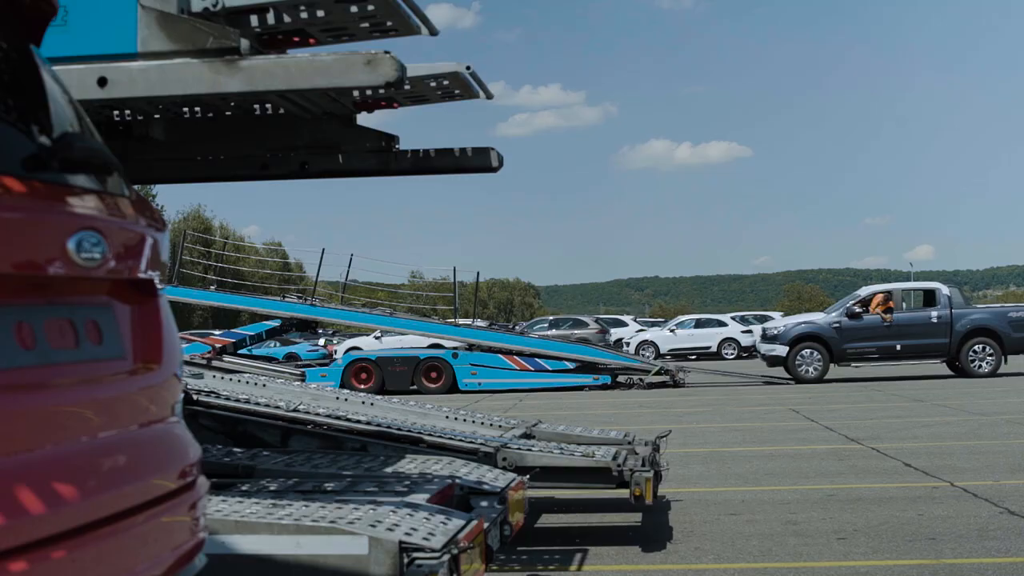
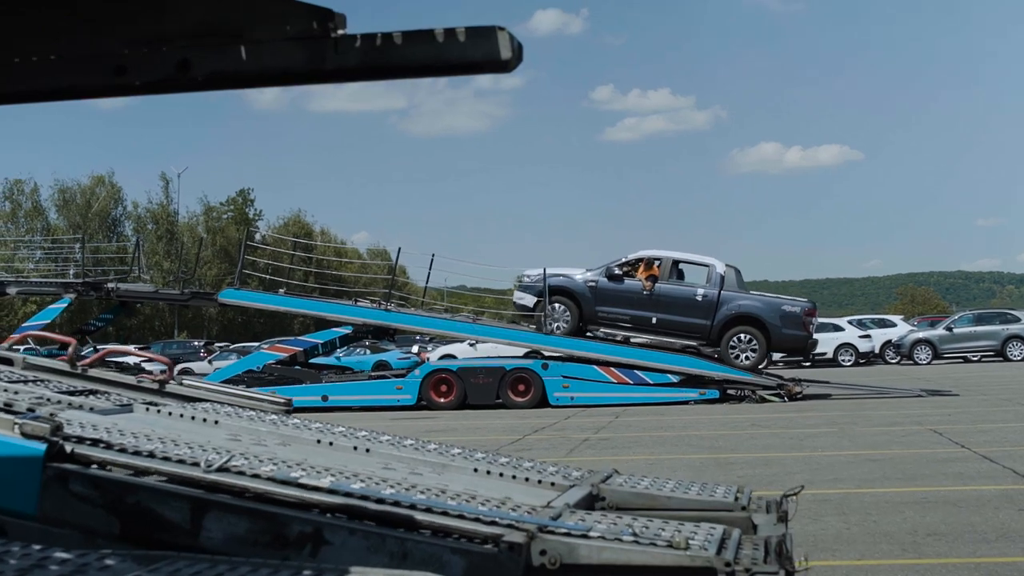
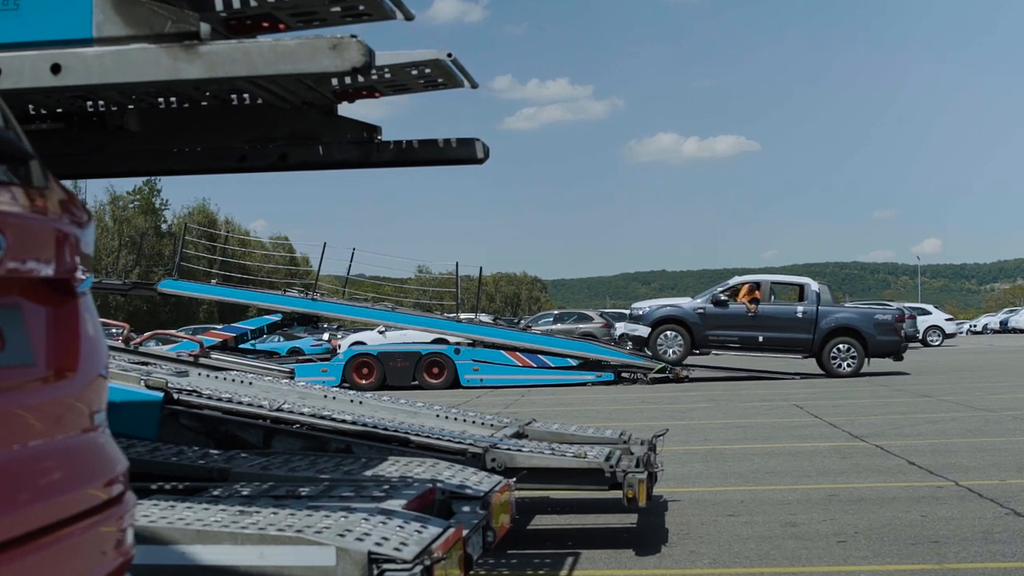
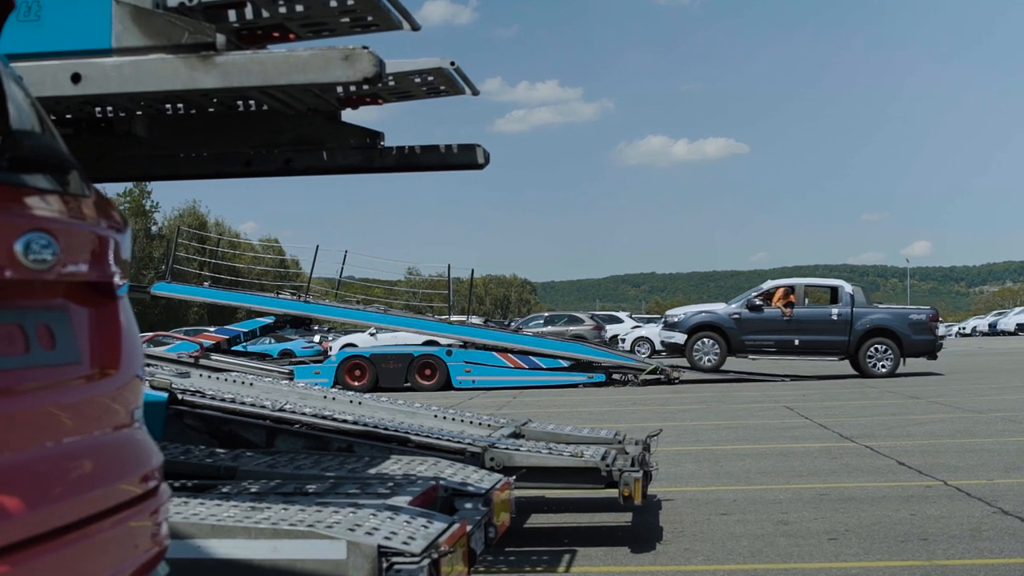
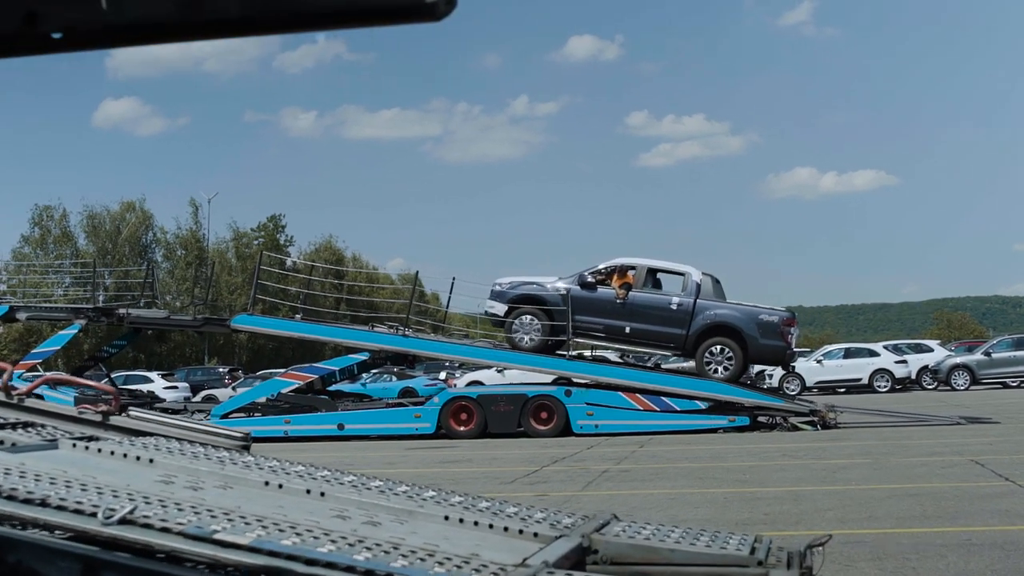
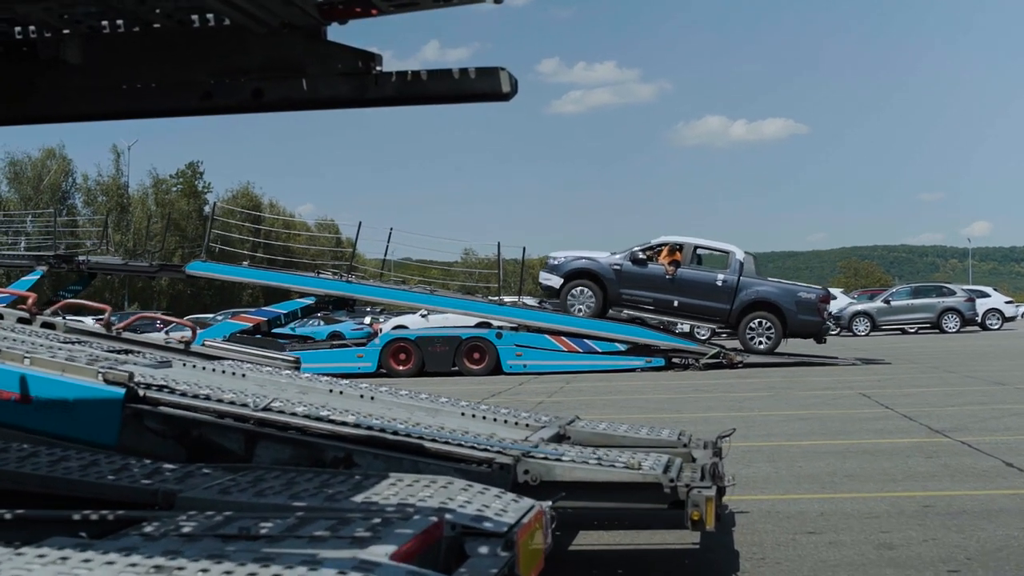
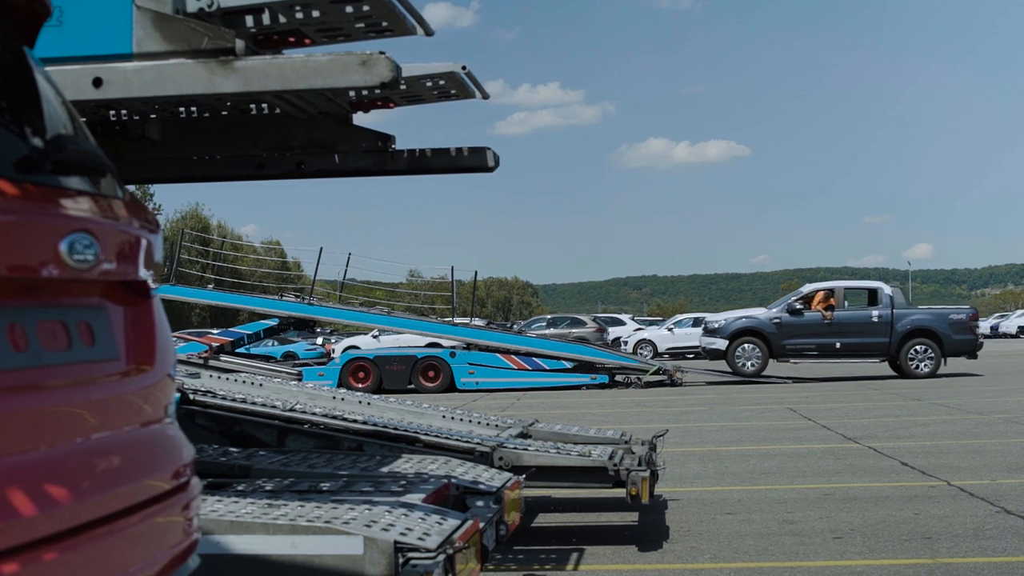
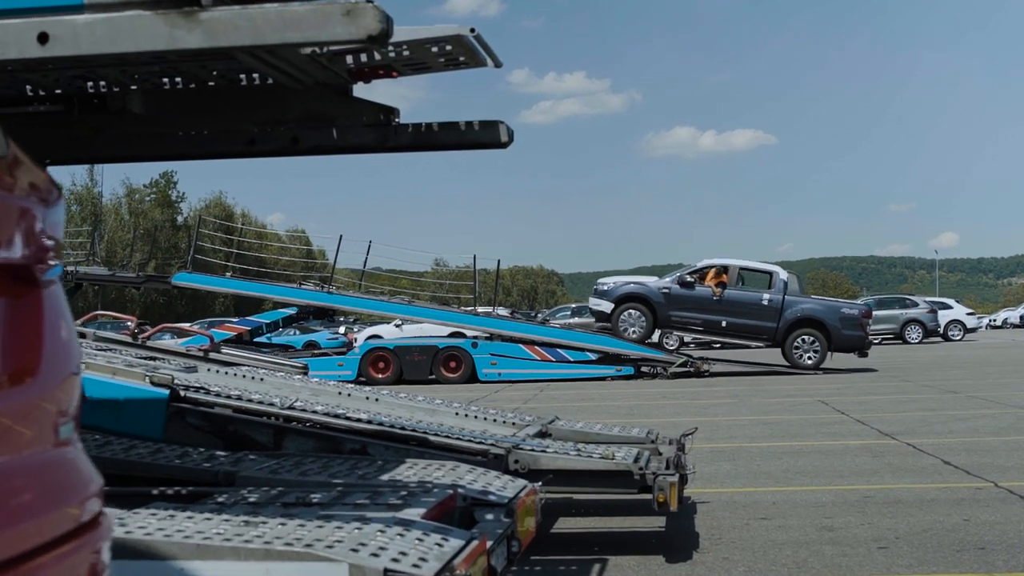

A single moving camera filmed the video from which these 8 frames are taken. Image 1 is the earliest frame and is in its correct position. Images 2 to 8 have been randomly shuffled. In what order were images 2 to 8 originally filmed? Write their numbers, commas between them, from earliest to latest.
7, 4, 3, 8, 6, 2, 5
